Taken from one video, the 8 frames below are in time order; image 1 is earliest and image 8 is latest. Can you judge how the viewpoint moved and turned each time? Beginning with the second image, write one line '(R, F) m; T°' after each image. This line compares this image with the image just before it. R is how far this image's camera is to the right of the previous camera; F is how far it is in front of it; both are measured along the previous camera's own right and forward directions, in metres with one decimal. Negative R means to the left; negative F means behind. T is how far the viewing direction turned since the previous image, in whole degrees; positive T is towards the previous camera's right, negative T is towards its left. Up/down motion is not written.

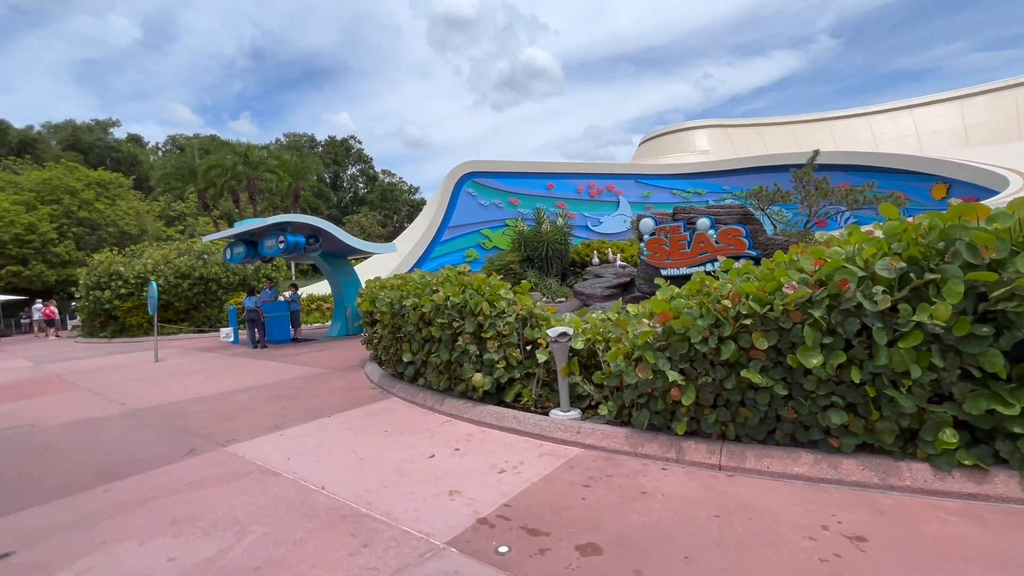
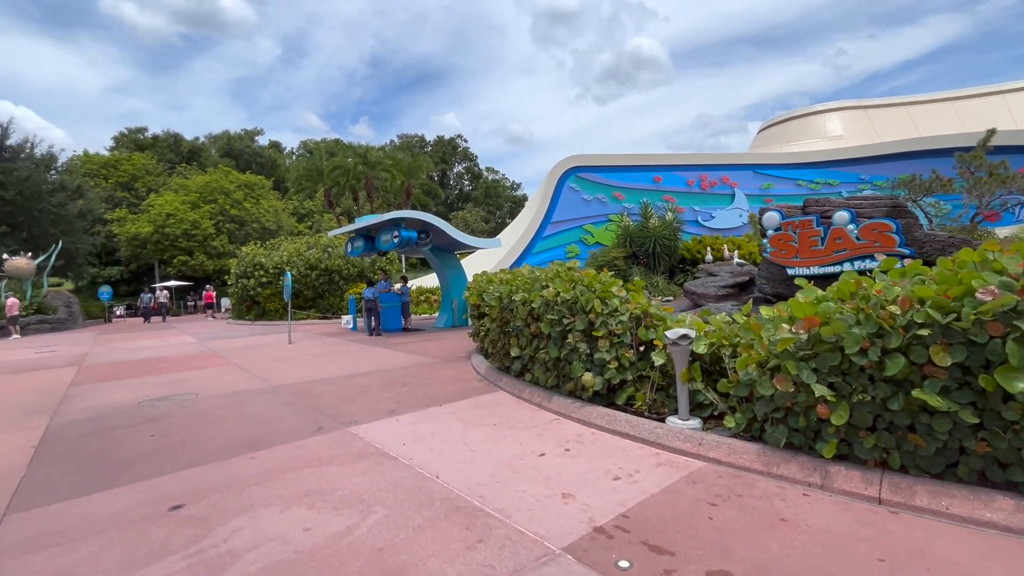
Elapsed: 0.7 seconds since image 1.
(-0.2, +0.1) m; -12°
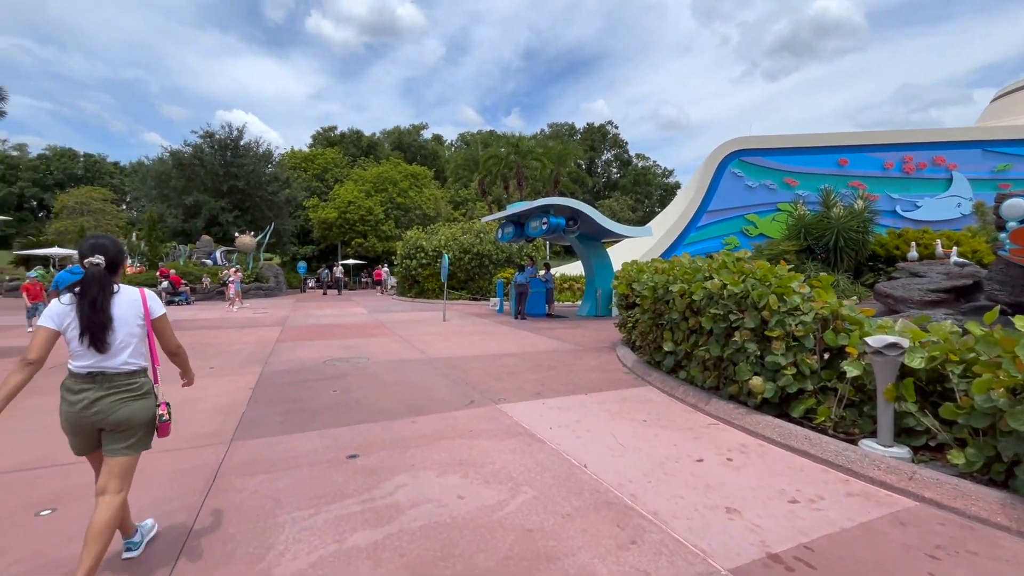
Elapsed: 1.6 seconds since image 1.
(-0.1, +0.1) m; -17°
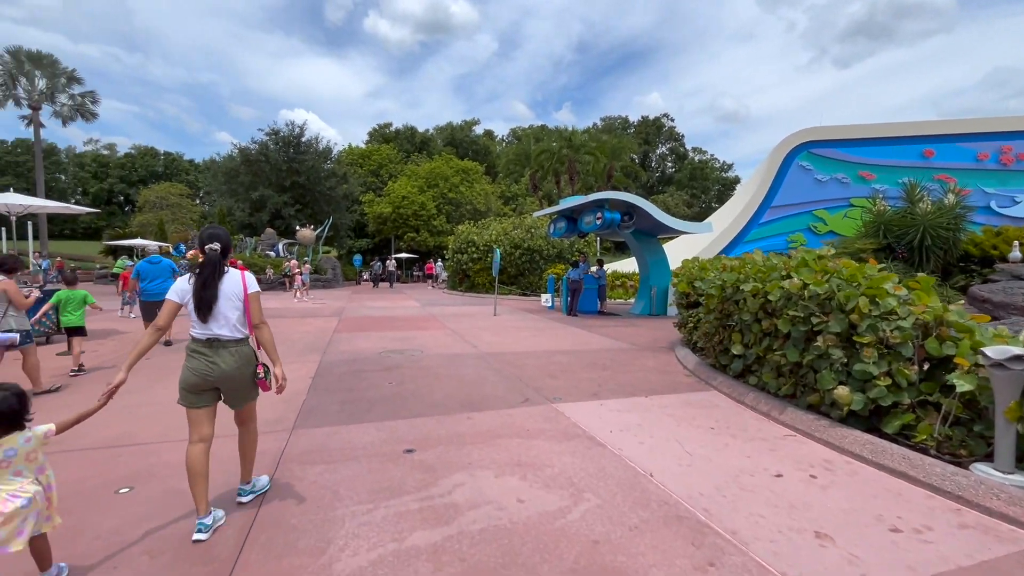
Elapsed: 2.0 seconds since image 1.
(-0.1, +0.2) m; -6°
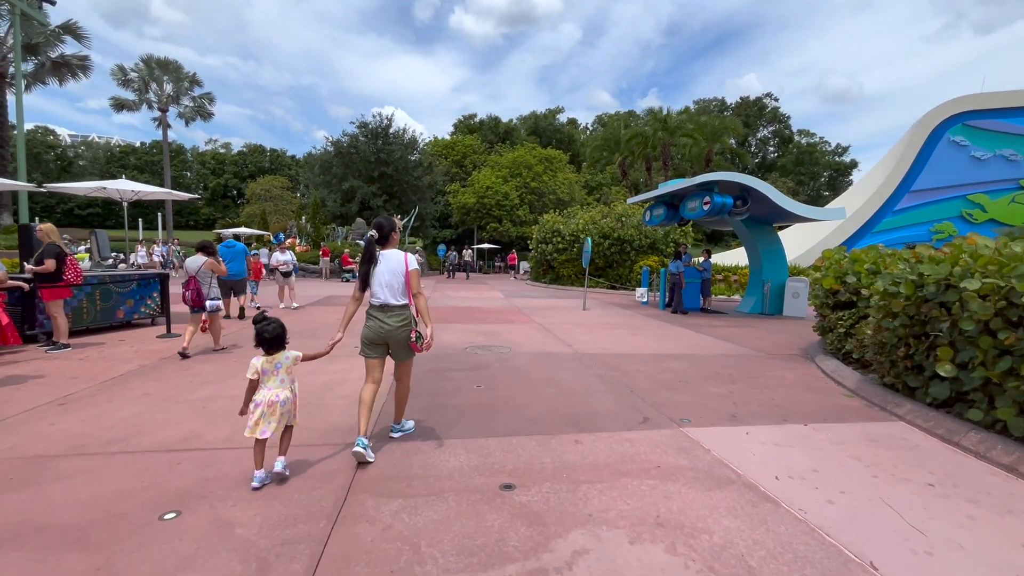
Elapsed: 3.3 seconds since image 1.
(-0.3, +1.0) m; -9°
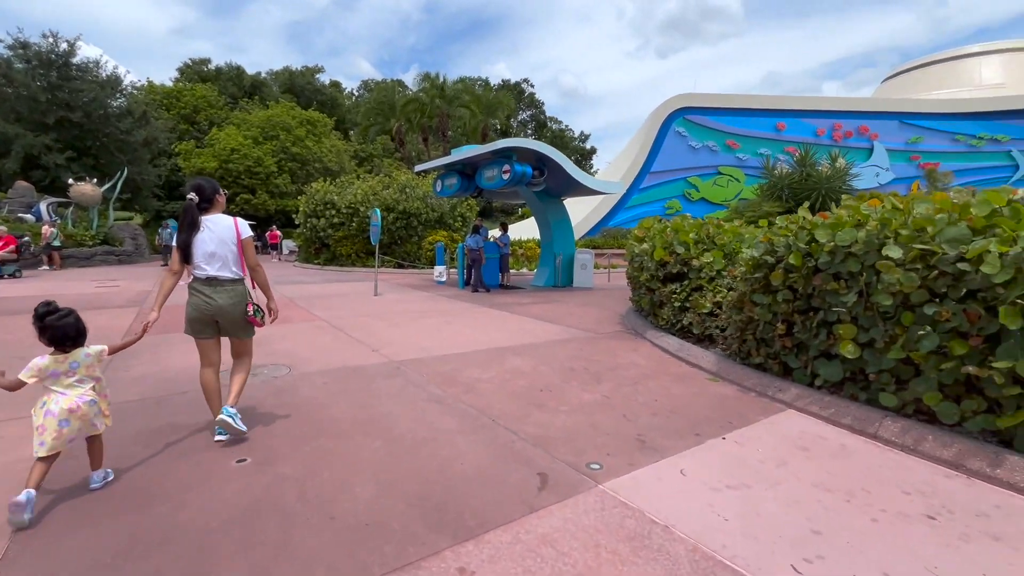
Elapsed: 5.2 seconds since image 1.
(-0.1, +1.9) m; +26°
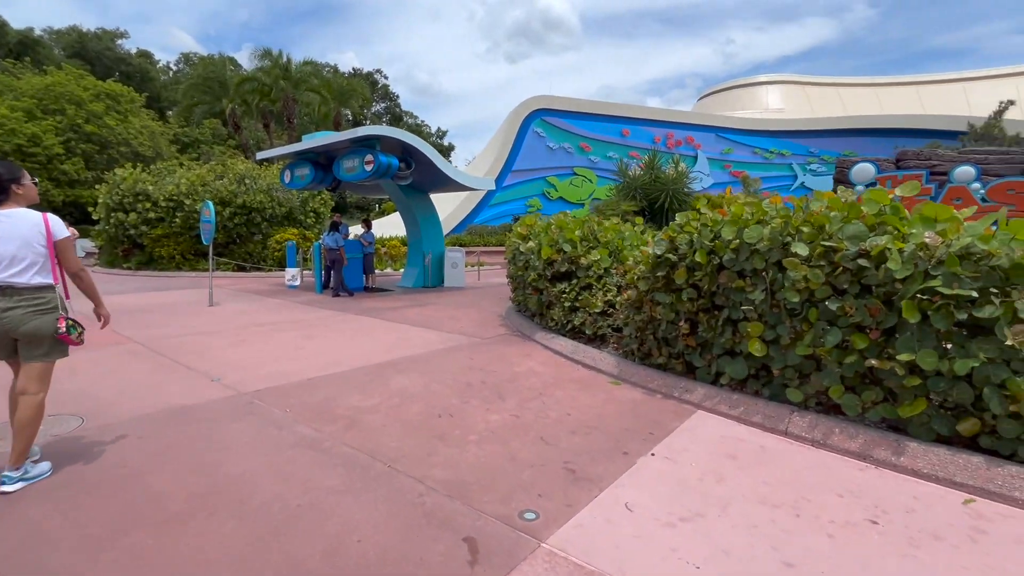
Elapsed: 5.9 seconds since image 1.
(-0.2, +0.6) m; +16°
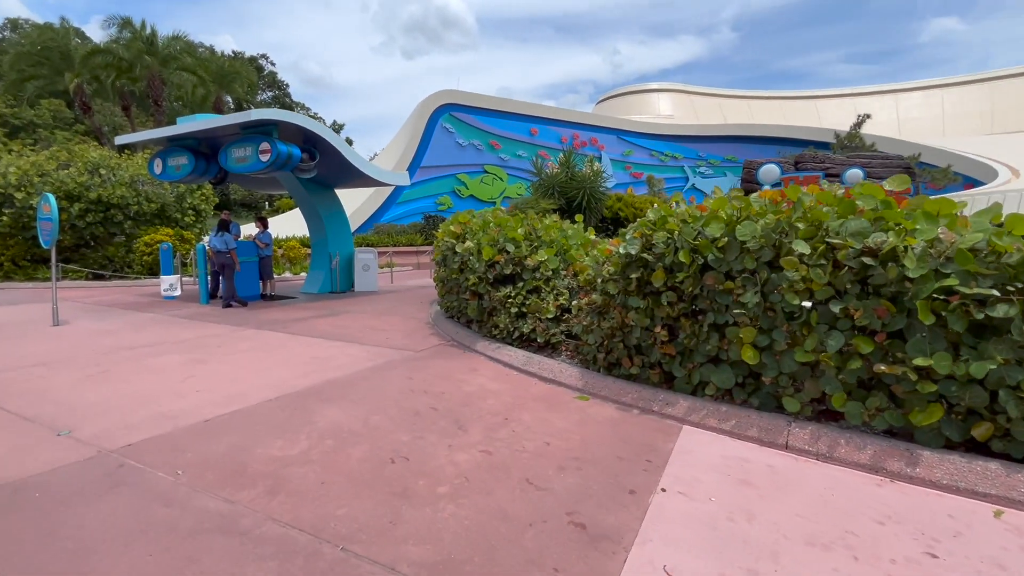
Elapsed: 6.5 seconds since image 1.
(-0.4, +0.7) m; +11°
